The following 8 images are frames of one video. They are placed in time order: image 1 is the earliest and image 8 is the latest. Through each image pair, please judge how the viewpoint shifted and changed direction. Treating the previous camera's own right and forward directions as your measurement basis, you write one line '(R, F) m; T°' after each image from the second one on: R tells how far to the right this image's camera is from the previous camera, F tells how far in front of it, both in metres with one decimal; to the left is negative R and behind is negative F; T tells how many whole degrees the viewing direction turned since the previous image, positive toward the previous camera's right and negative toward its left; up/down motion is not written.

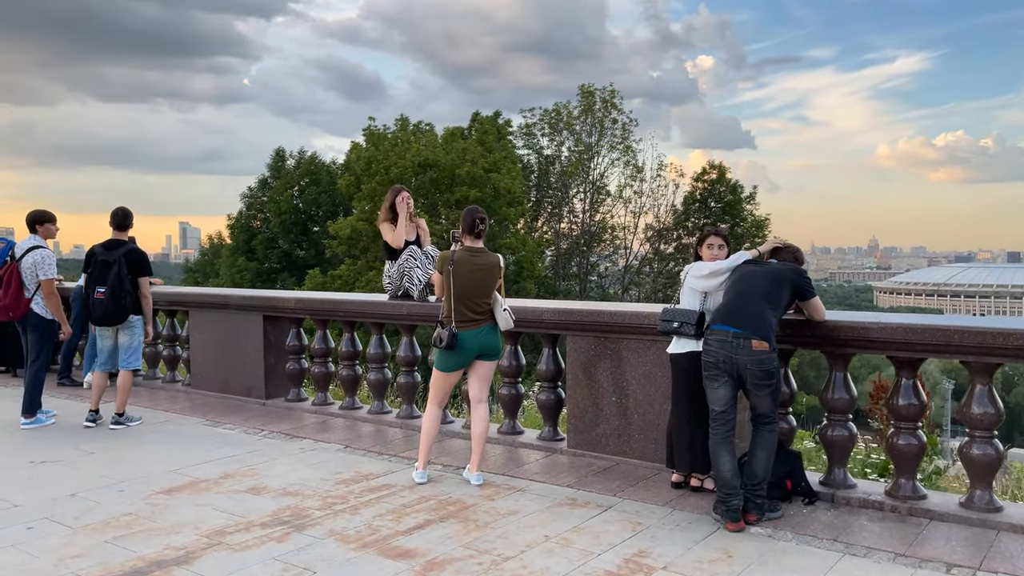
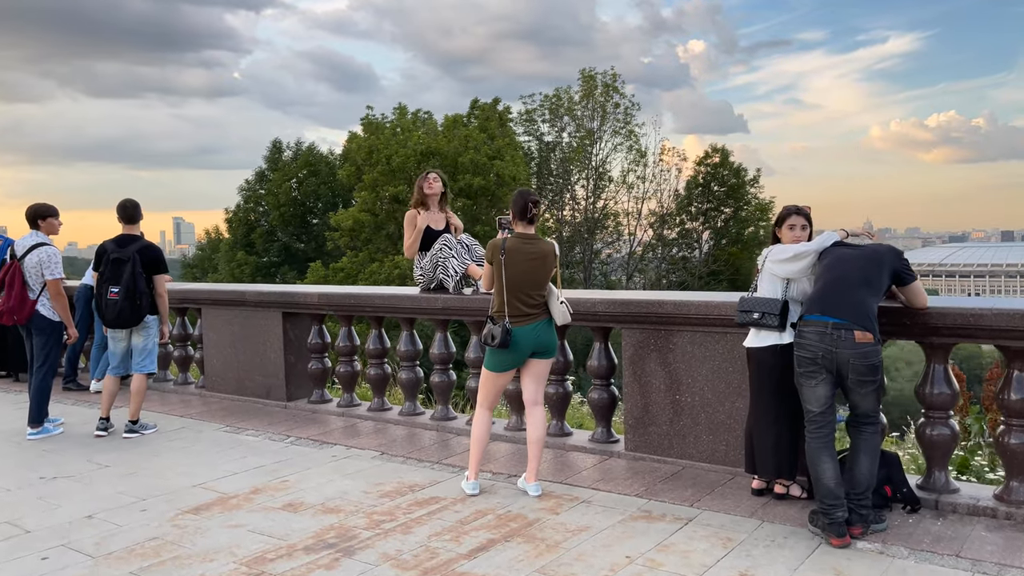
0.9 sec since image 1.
(-0.4, +0.5) m; 0°
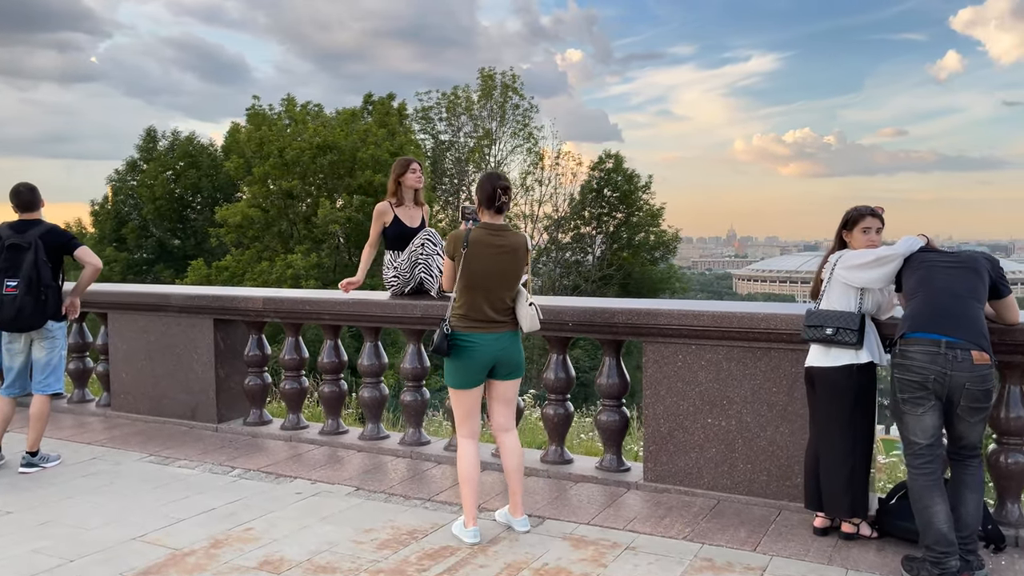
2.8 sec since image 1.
(-0.7, +0.8) m; +8°
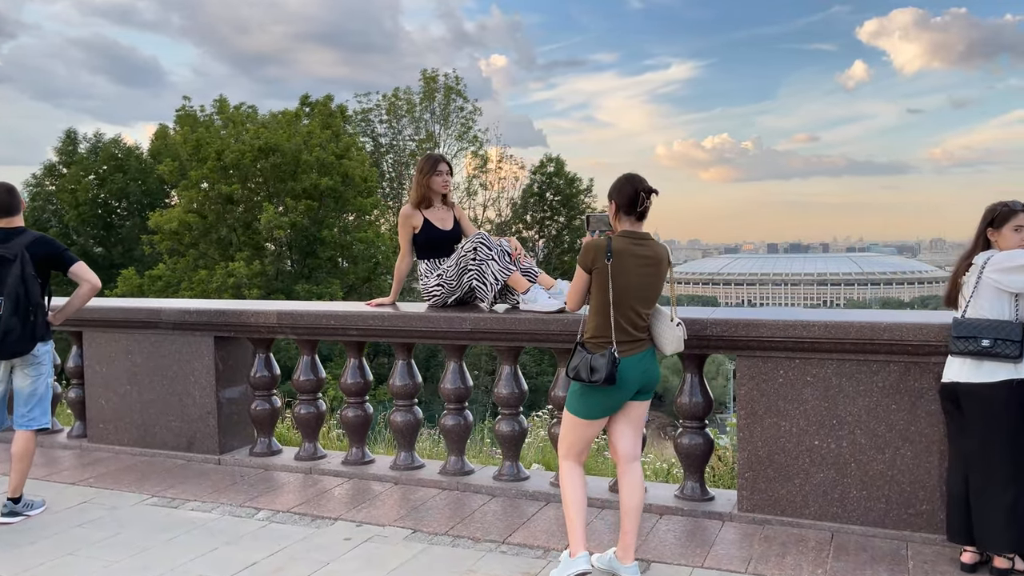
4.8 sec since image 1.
(-0.8, +0.6) m; +5°
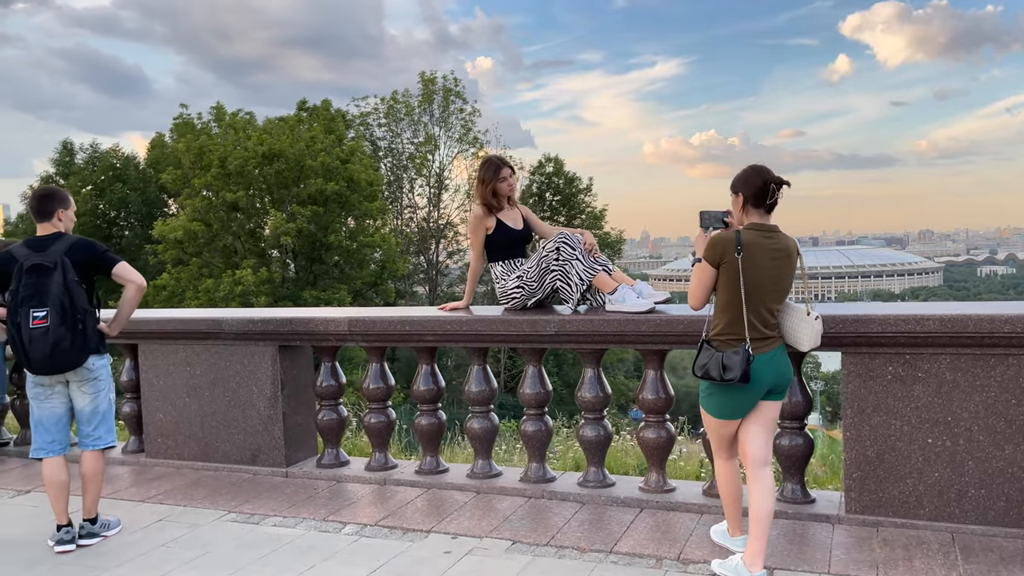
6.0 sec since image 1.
(-0.5, +0.1) m; 0°
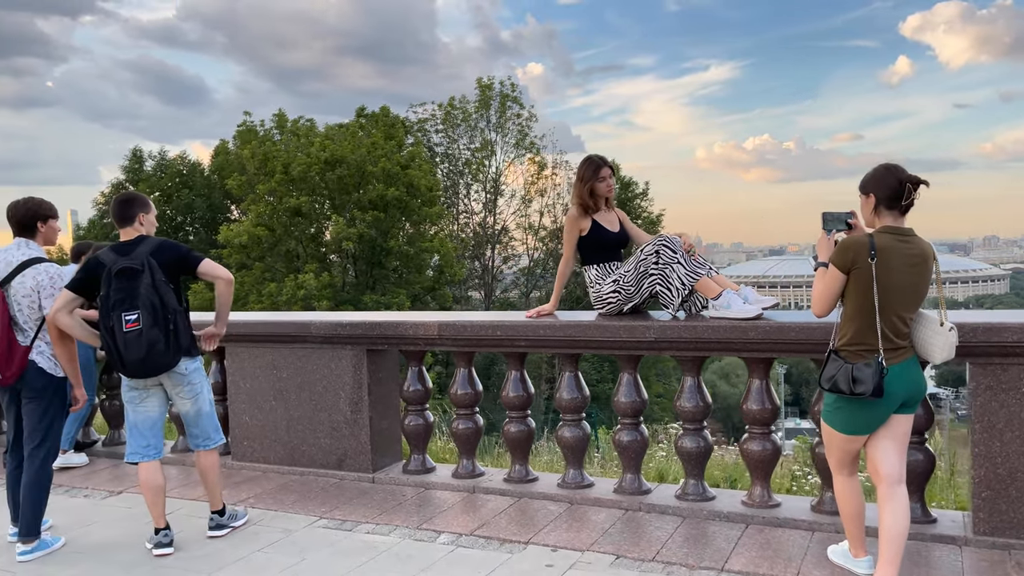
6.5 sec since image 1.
(-0.3, +0.1) m; -4°
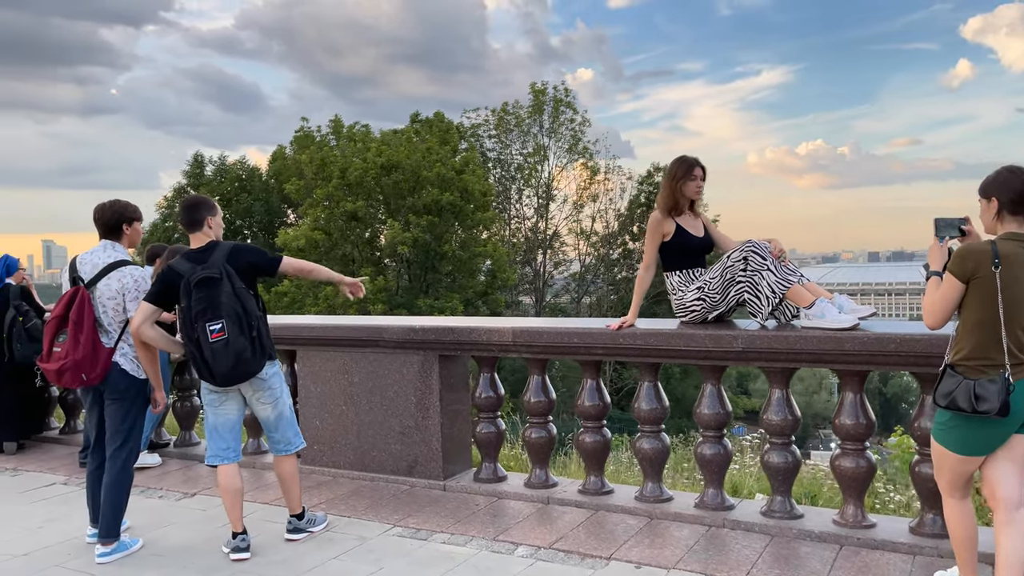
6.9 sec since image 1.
(-0.2, +0.1) m; -3°
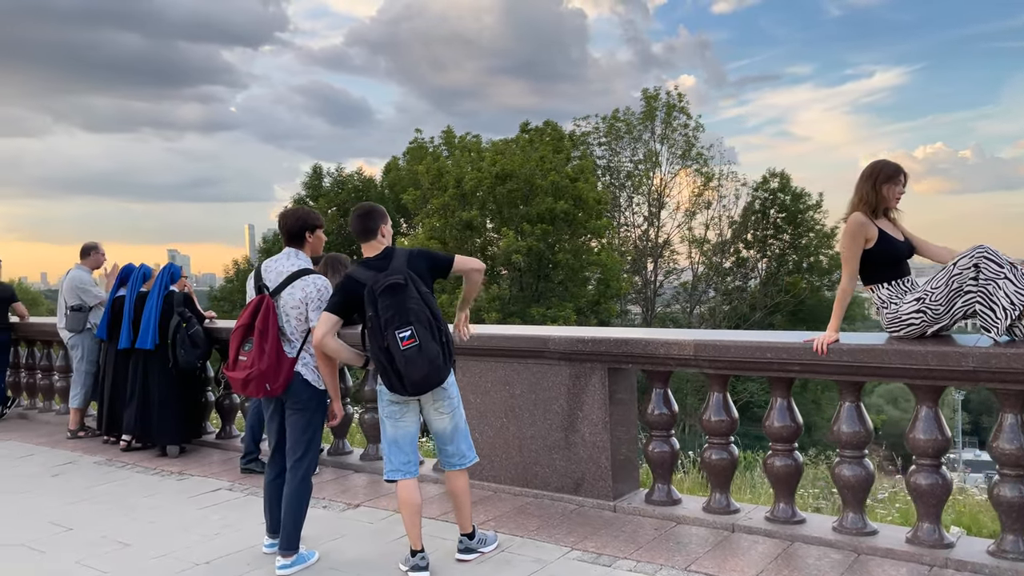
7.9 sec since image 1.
(-0.5, +0.2) m; -7°
